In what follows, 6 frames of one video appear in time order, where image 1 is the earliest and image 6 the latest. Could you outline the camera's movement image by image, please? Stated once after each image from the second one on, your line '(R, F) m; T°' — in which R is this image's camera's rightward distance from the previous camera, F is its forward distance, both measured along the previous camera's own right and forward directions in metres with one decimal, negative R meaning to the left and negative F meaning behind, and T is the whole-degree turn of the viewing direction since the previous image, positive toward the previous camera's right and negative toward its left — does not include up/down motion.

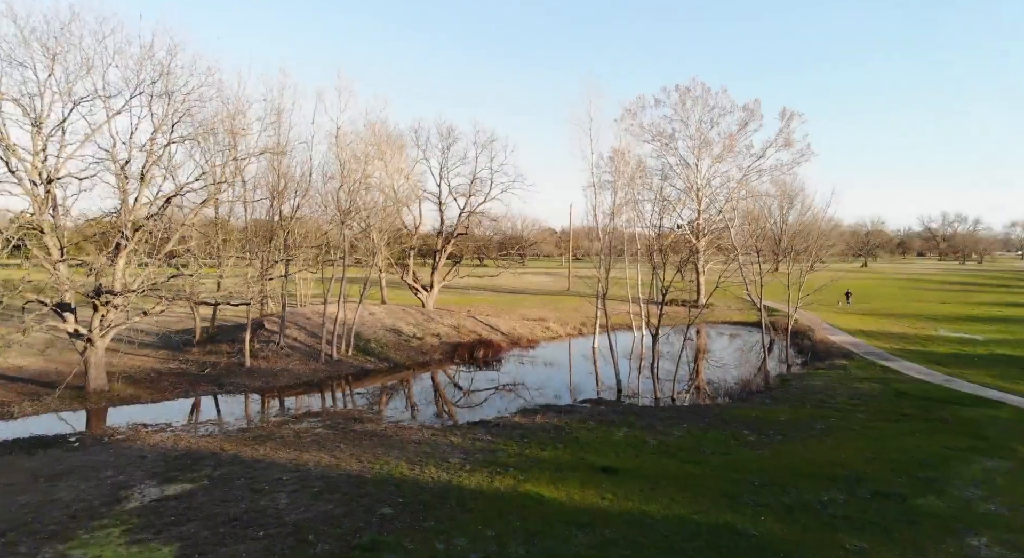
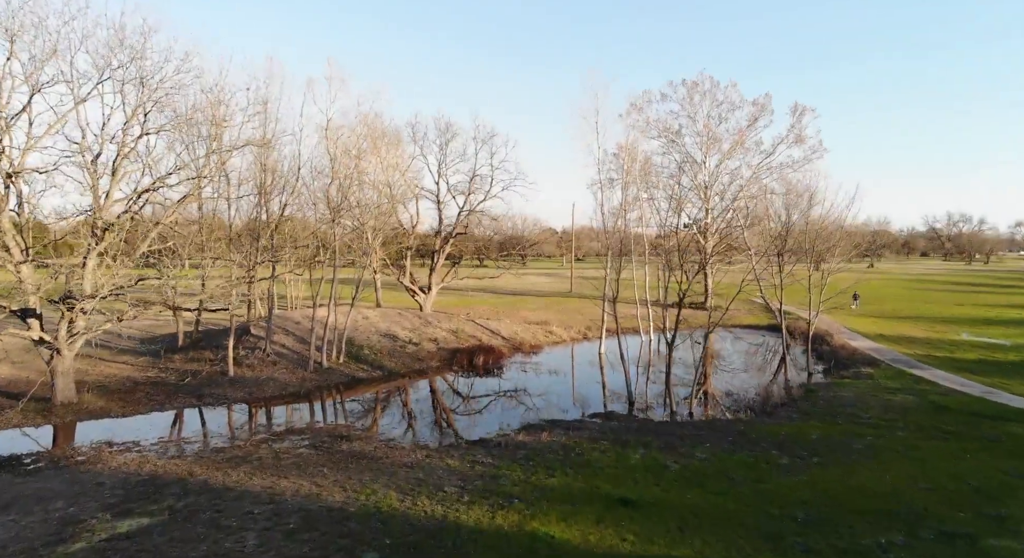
(-0.1, +1.4) m; 0°
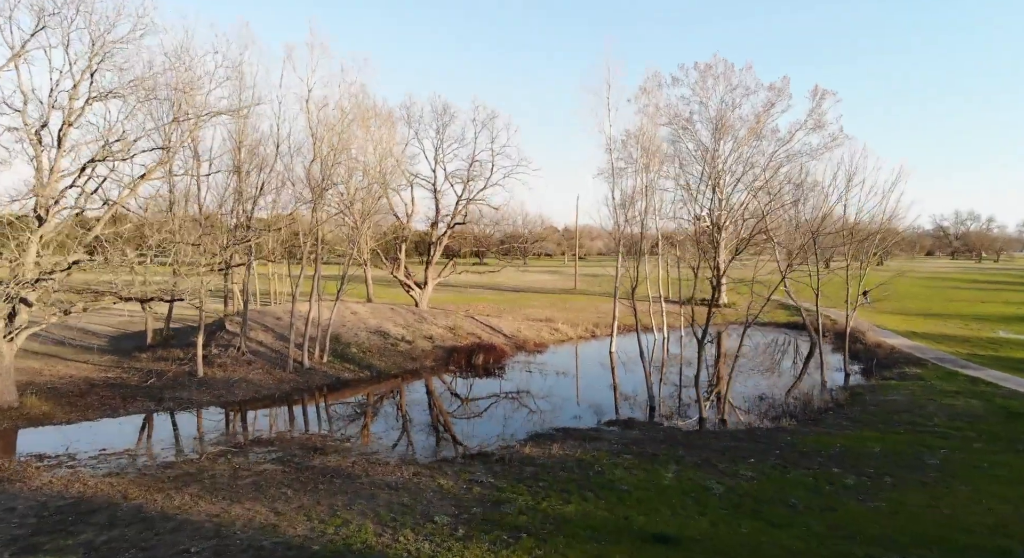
(-0.1, +2.1) m; 0°
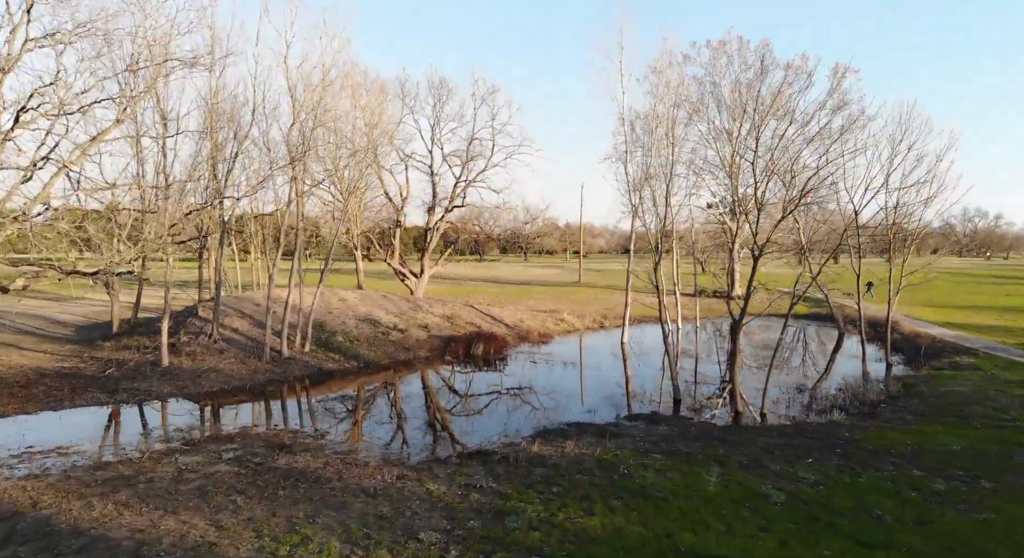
(-0.1, +1.9) m; 0°
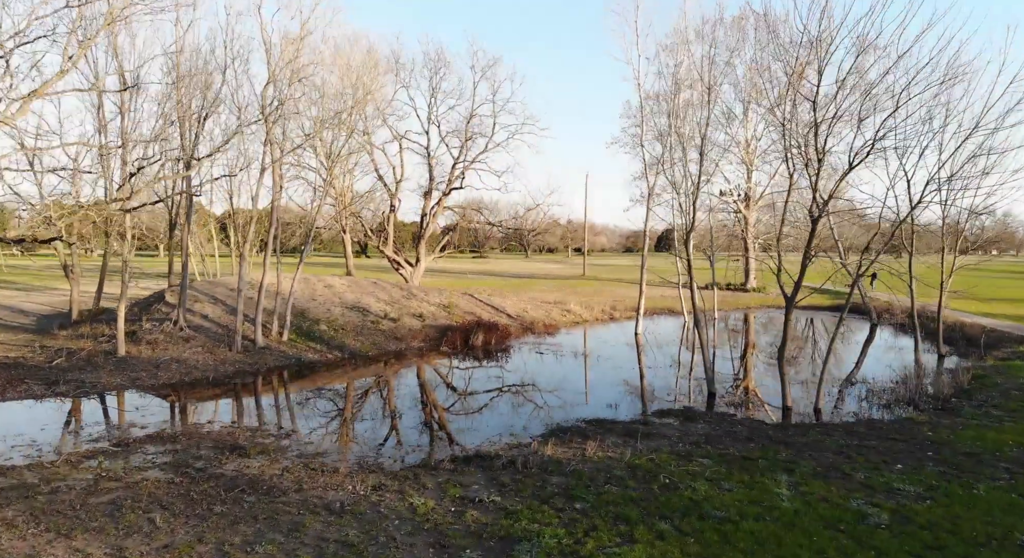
(-0.1, +1.9) m; 0°
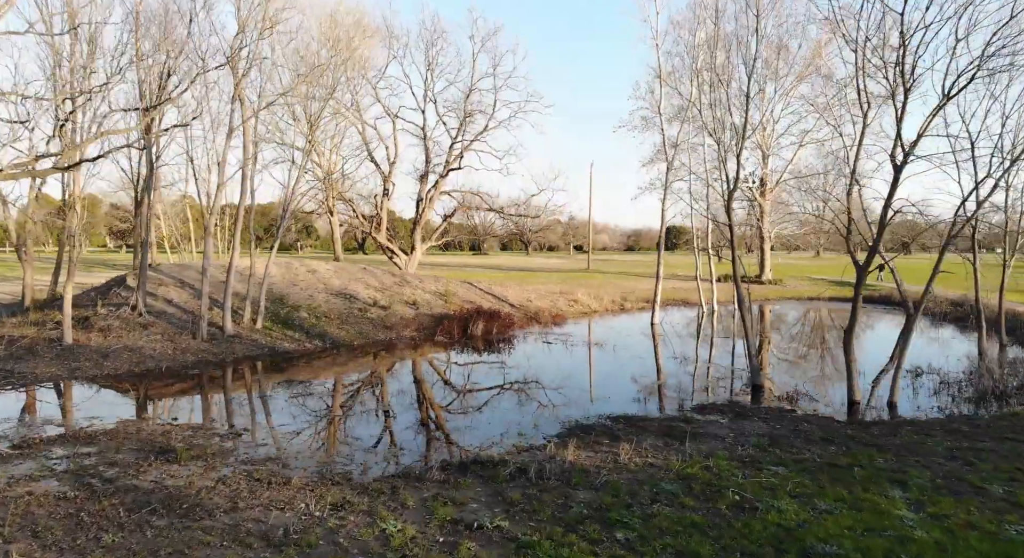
(-0.1, +1.8) m; 0°
